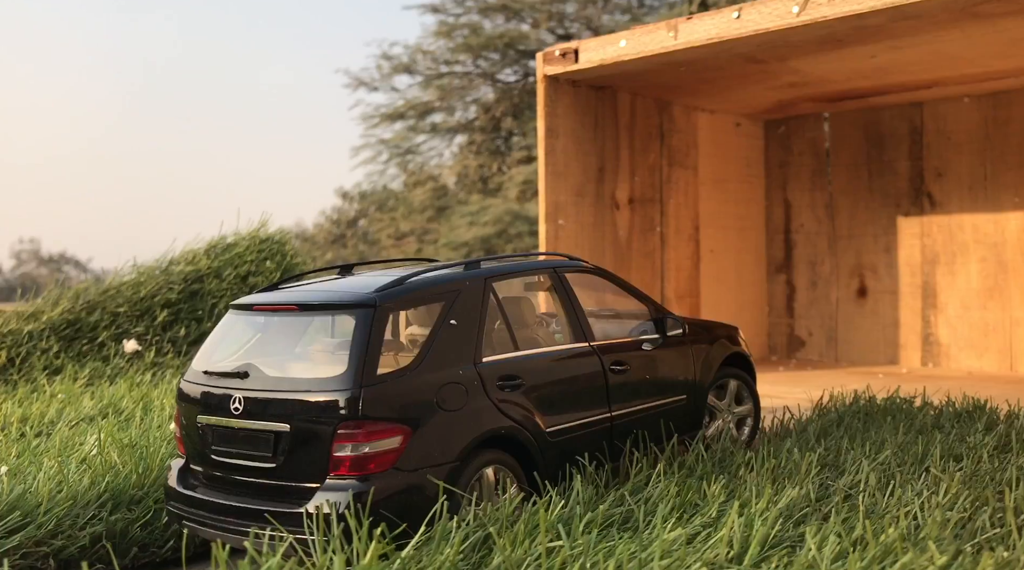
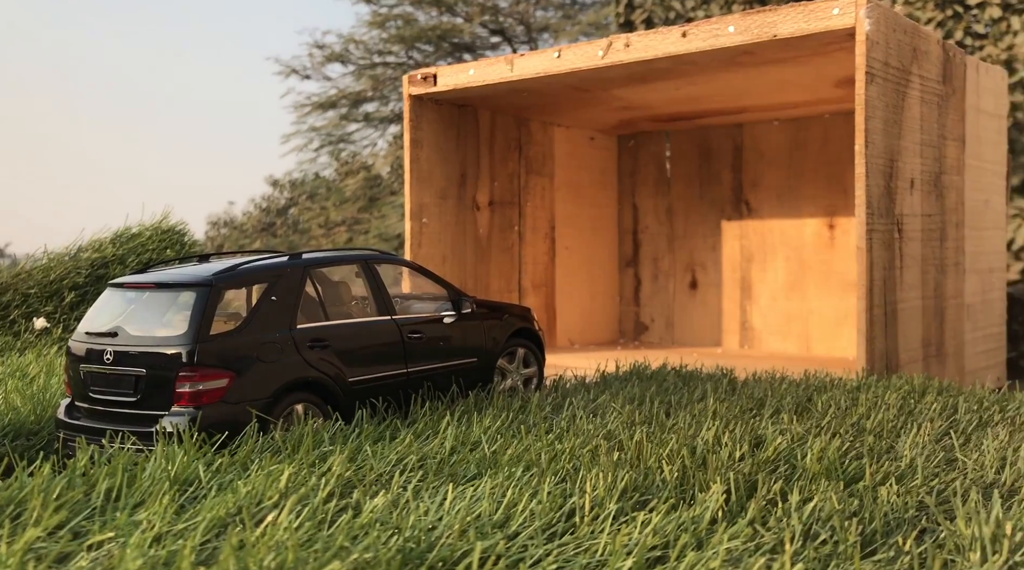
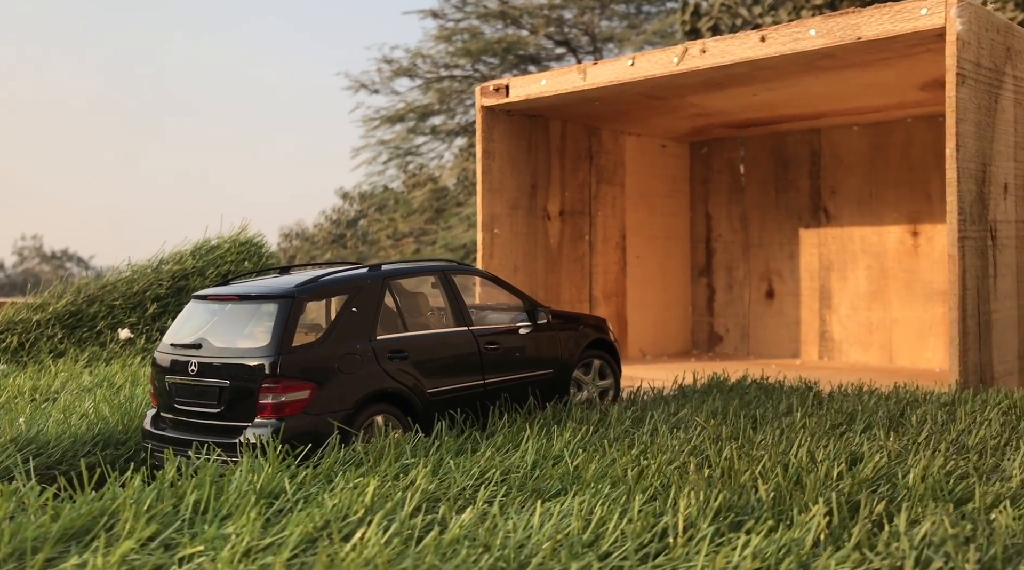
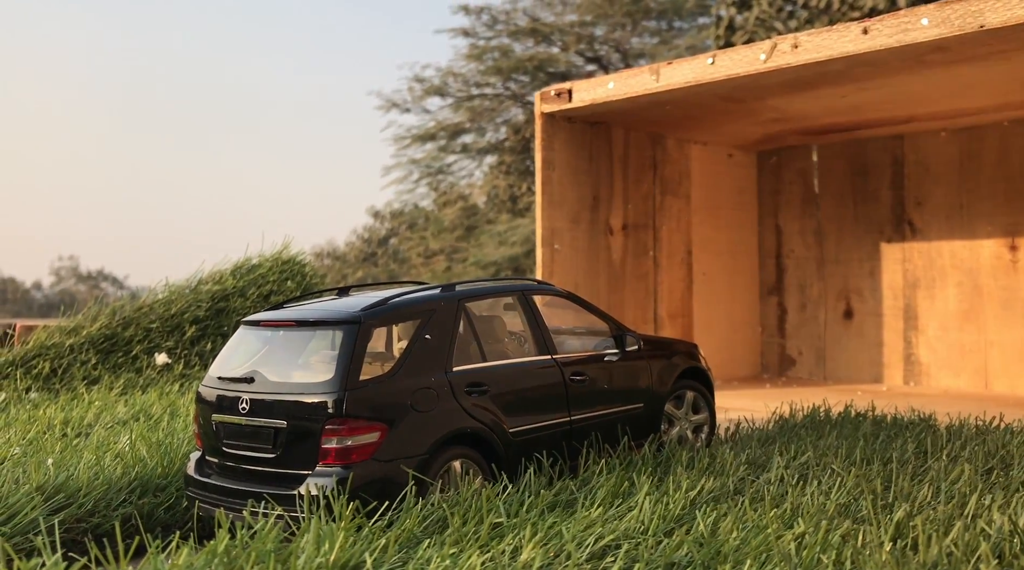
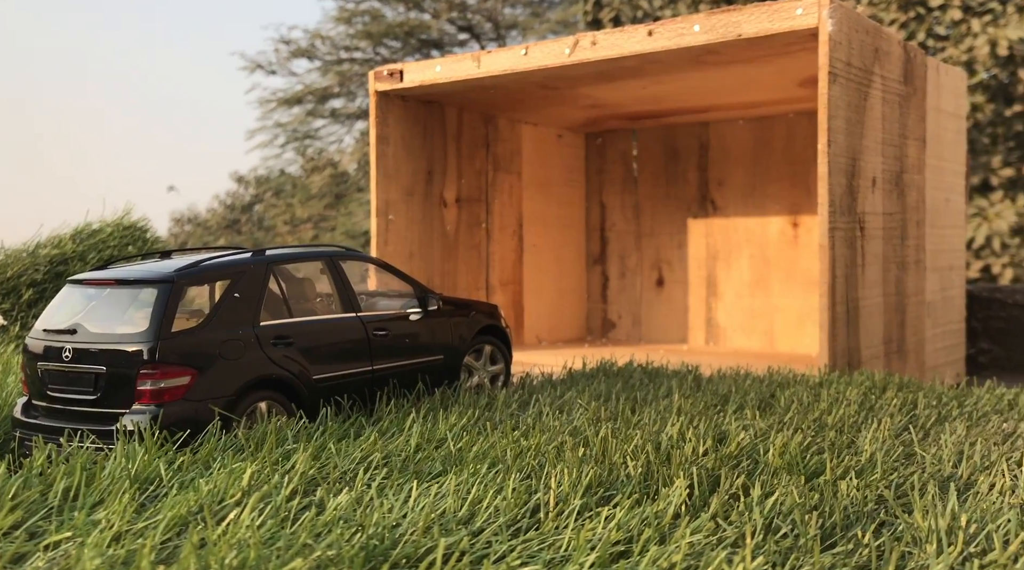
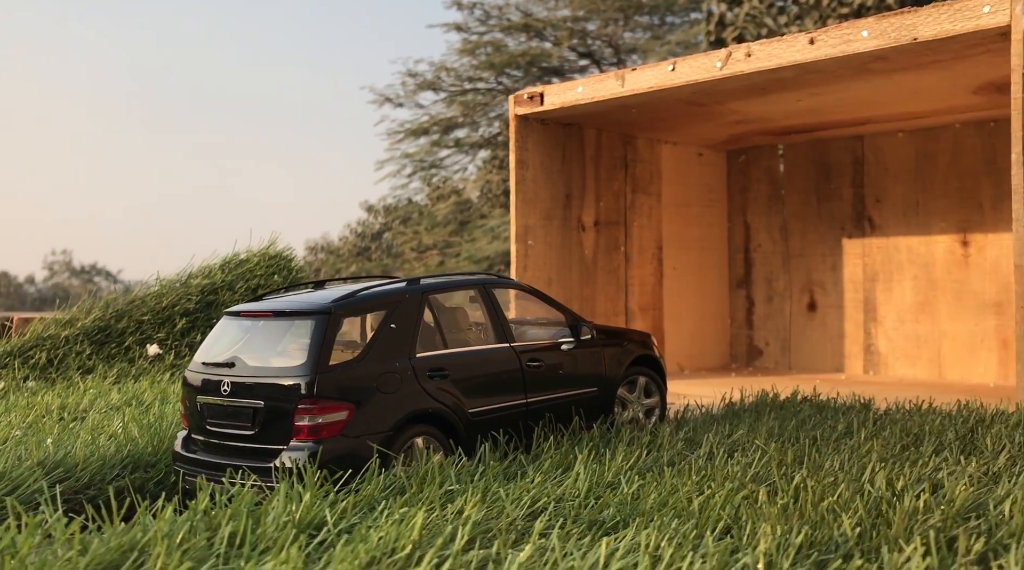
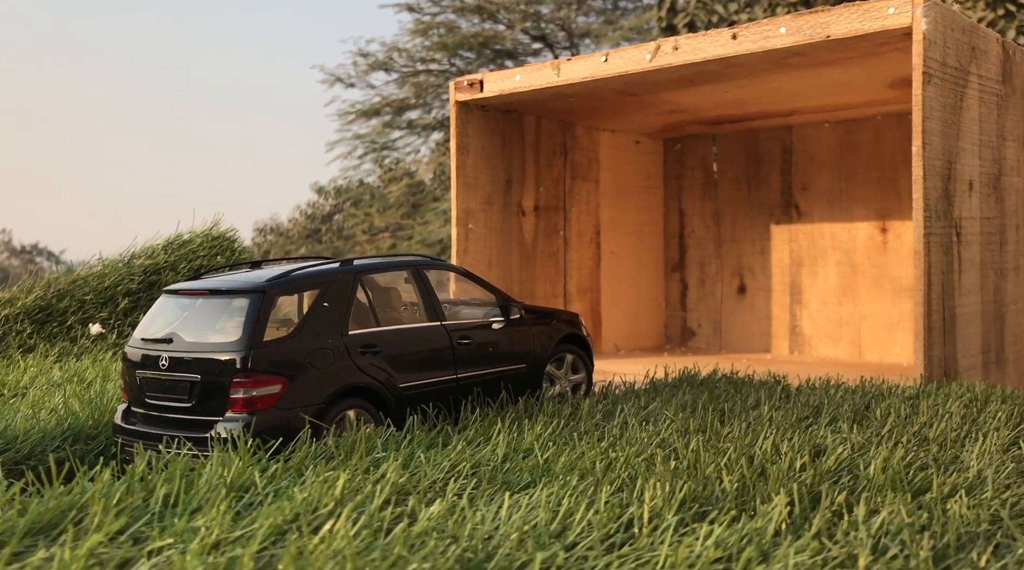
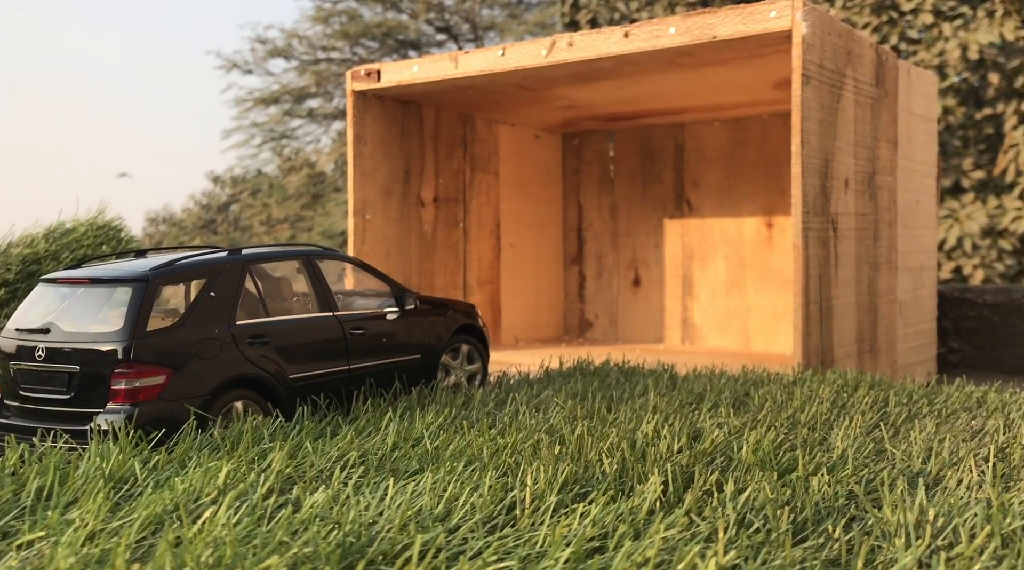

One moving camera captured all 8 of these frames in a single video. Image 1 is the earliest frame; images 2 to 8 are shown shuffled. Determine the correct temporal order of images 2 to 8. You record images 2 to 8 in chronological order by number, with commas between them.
4, 6, 3, 7, 2, 5, 8
